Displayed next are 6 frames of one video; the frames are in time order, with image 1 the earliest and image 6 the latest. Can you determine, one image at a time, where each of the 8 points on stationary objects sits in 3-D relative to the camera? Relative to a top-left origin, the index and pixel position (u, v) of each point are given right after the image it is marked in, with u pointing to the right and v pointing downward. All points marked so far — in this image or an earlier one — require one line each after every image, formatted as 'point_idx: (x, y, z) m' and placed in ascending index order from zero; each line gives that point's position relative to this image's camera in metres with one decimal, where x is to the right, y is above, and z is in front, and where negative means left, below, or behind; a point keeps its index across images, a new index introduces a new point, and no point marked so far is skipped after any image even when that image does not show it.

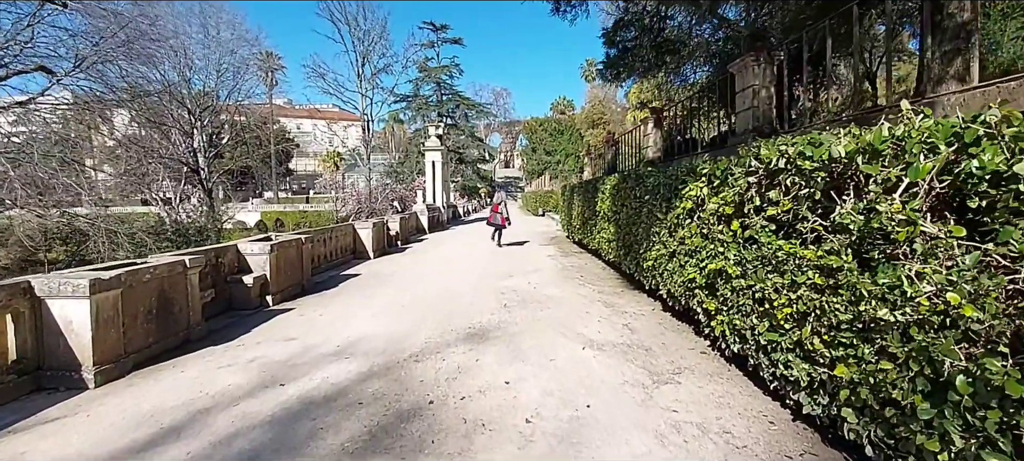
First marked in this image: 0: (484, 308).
0: (-0.4, -1.0, +6.4) m
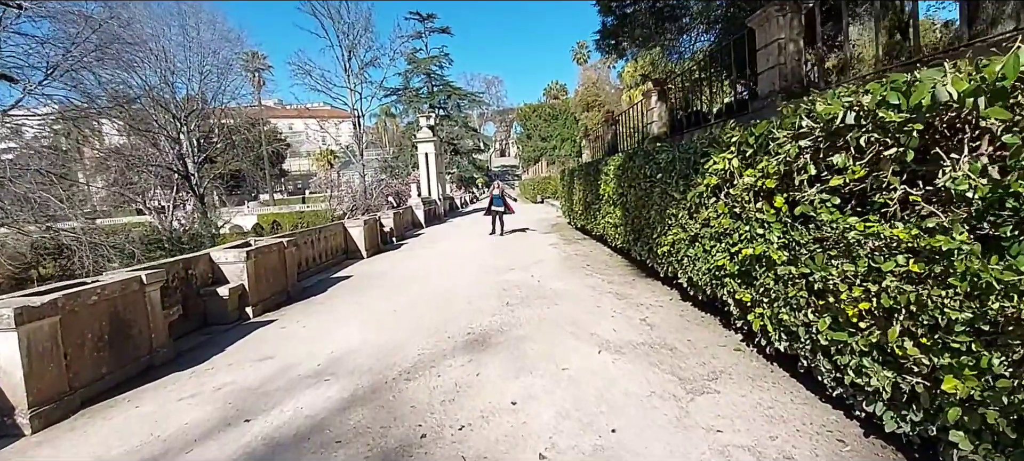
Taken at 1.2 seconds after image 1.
0: (-0.3, -0.9, +5.8) m
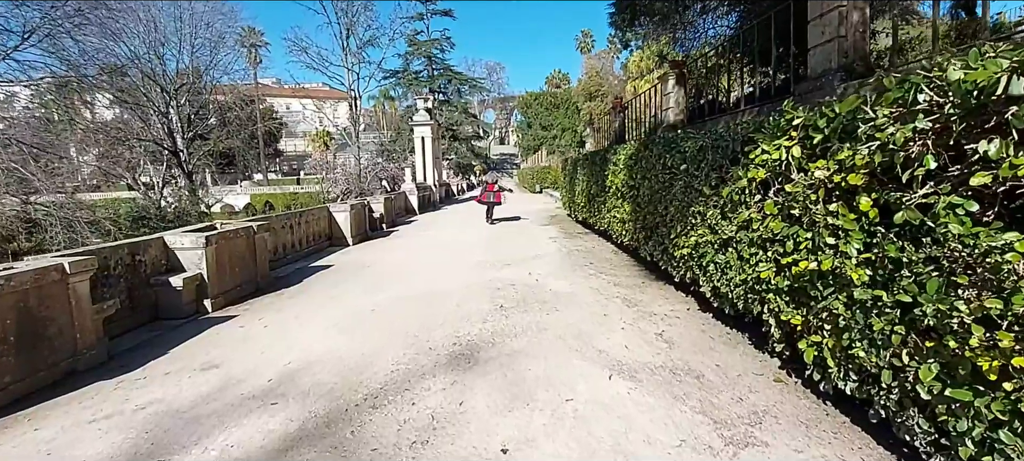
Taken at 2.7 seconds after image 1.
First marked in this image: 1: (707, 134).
0: (-0.4, -0.8, +5.1) m
1: (+1.7, +0.8, +4.4) m
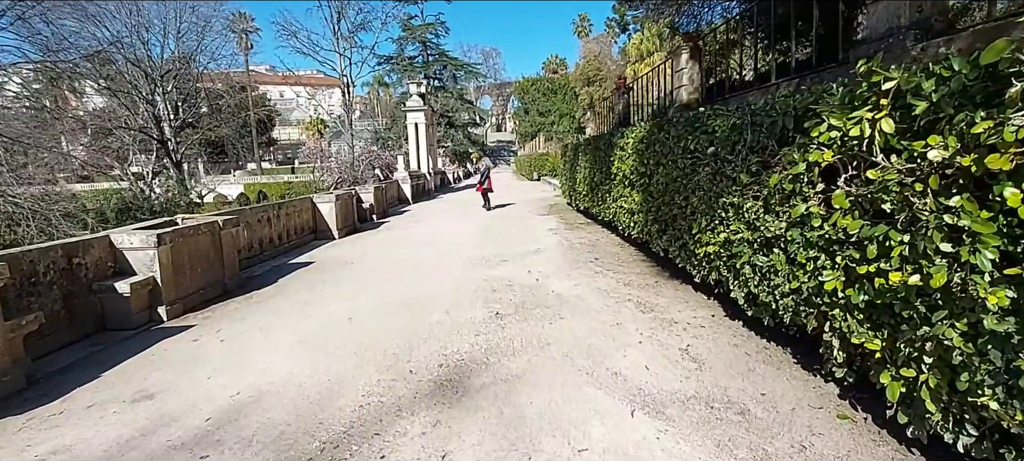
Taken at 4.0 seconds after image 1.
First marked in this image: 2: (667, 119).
0: (-0.4, -0.8, +4.4) m
1: (+1.7, +0.9, +3.7) m
2: (+1.7, +1.2, +5.3) m
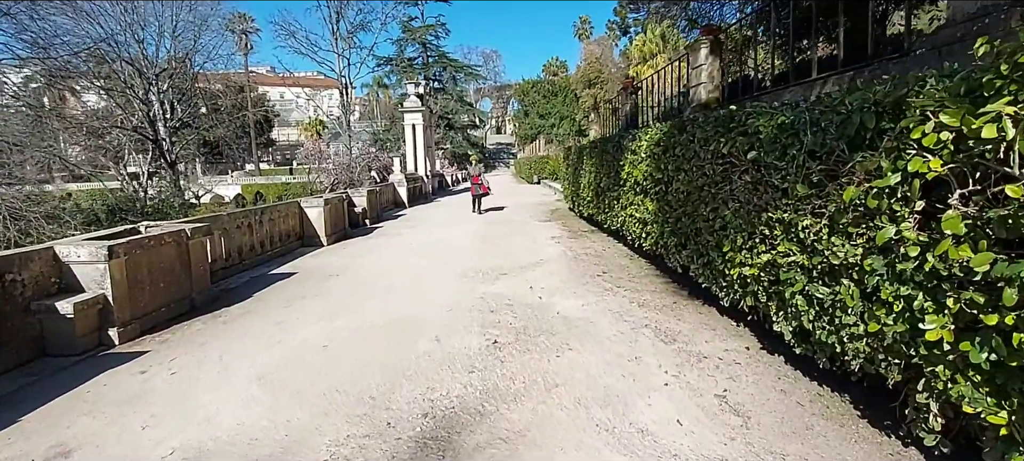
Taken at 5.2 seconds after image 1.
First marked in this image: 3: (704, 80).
0: (-0.4, -0.9, +3.7) m
1: (+1.7, +0.8, +3.1) m
2: (+1.7, +1.0, +4.7) m
3: (+2.6, +2.0, +6.8) m
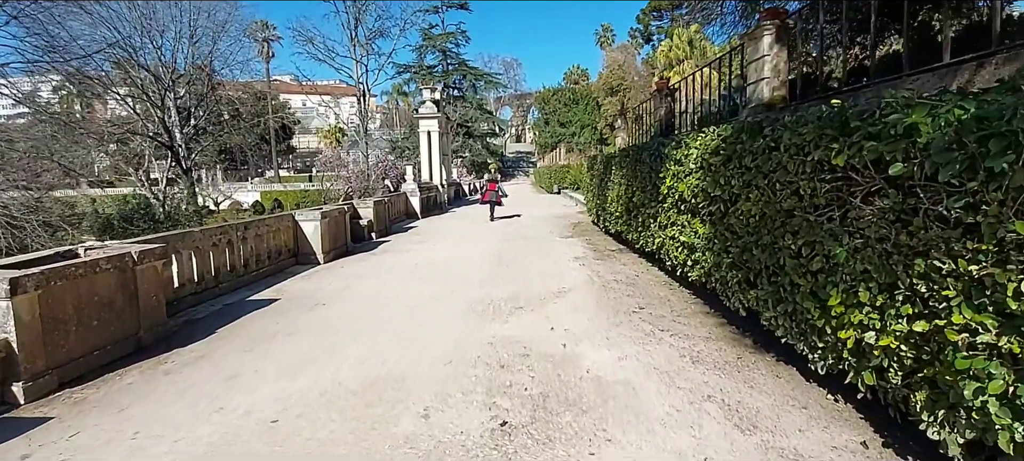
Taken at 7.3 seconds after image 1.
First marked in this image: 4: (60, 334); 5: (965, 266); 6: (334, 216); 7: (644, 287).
0: (-0.3, -1.1, +2.7) m
1: (+1.8, +0.5, +1.9) m
2: (+1.8, +0.8, +3.6) m
3: (+2.8, +1.7, +5.6) m
4: (-3.4, -0.8, +3.8) m
5: (+1.7, -0.1, +1.8) m
6: (-3.2, +0.2, +9.1) m
7: (+1.6, -0.7, +6.1) m
